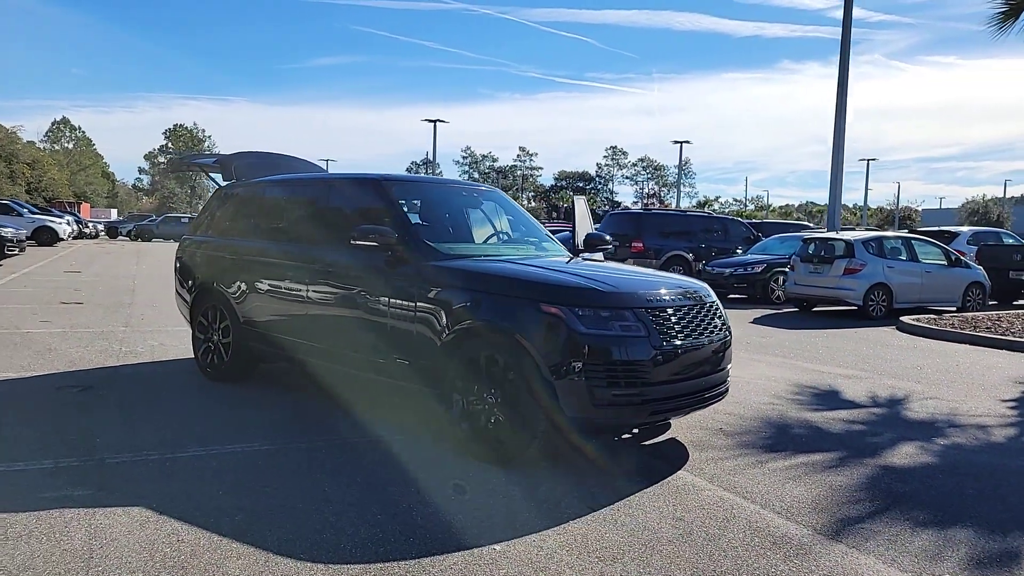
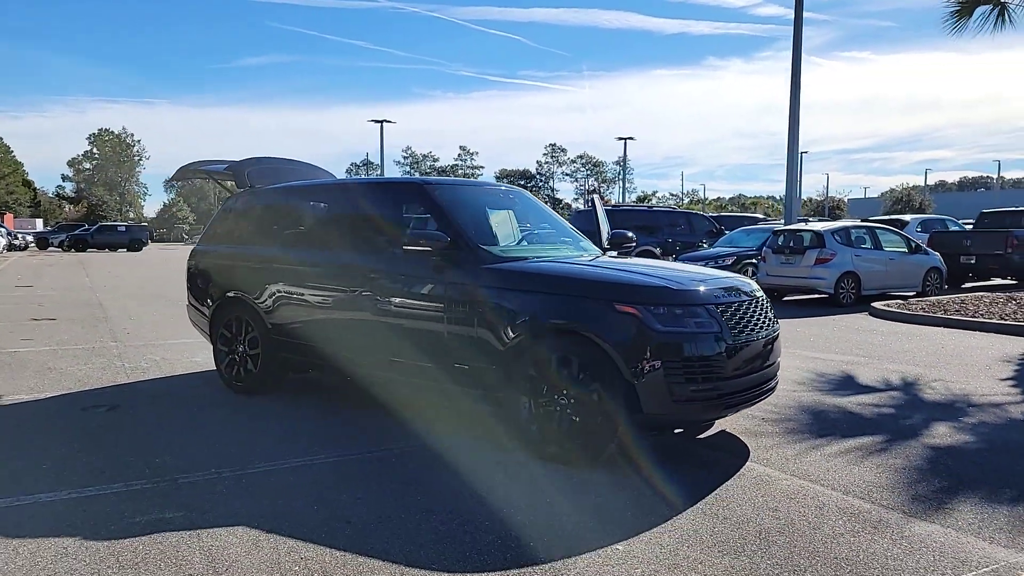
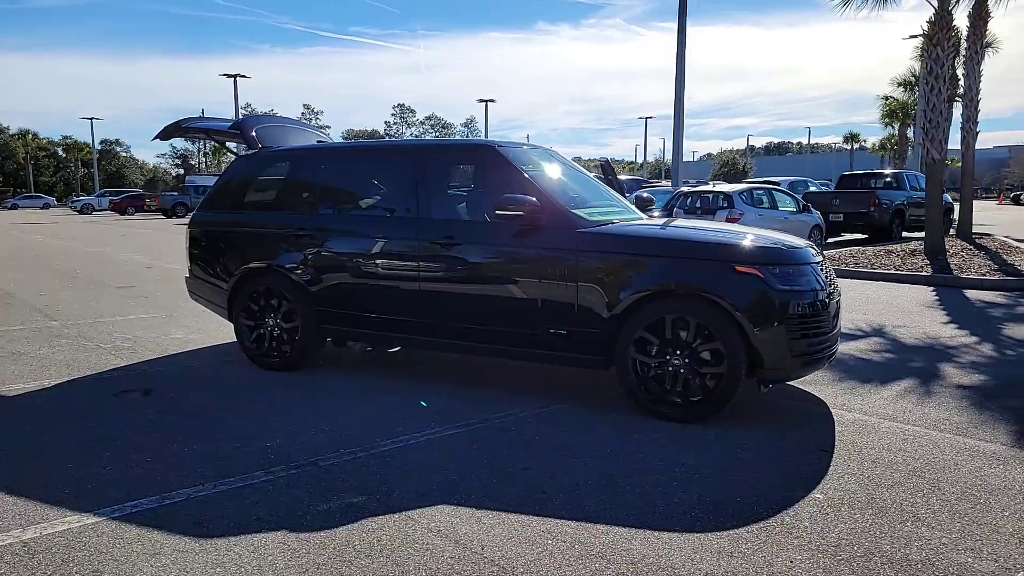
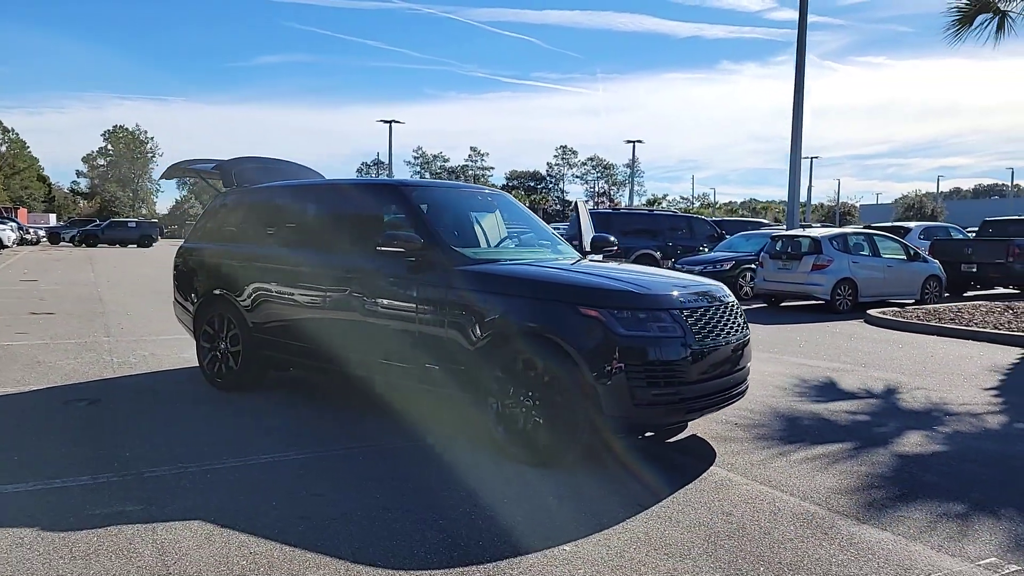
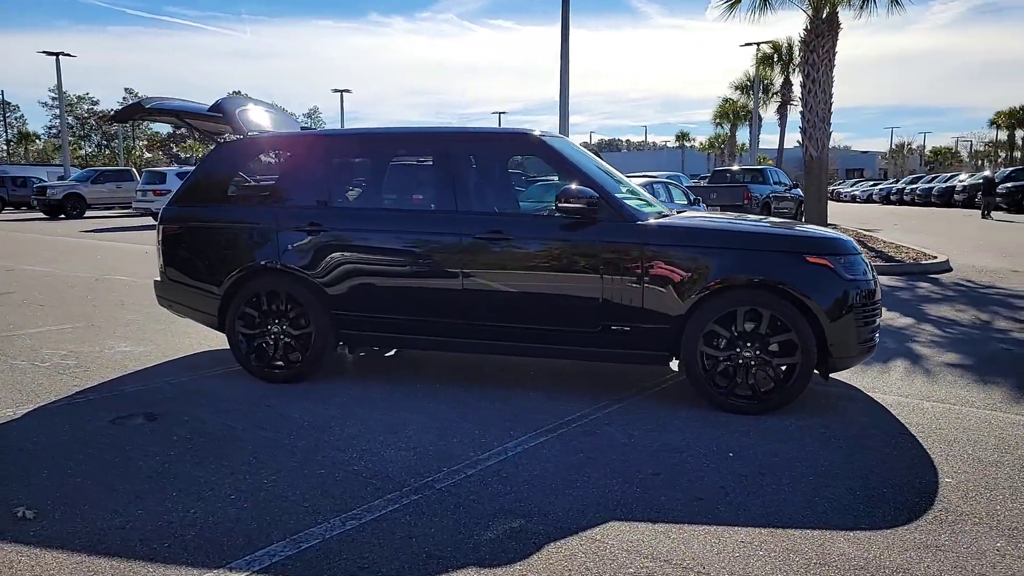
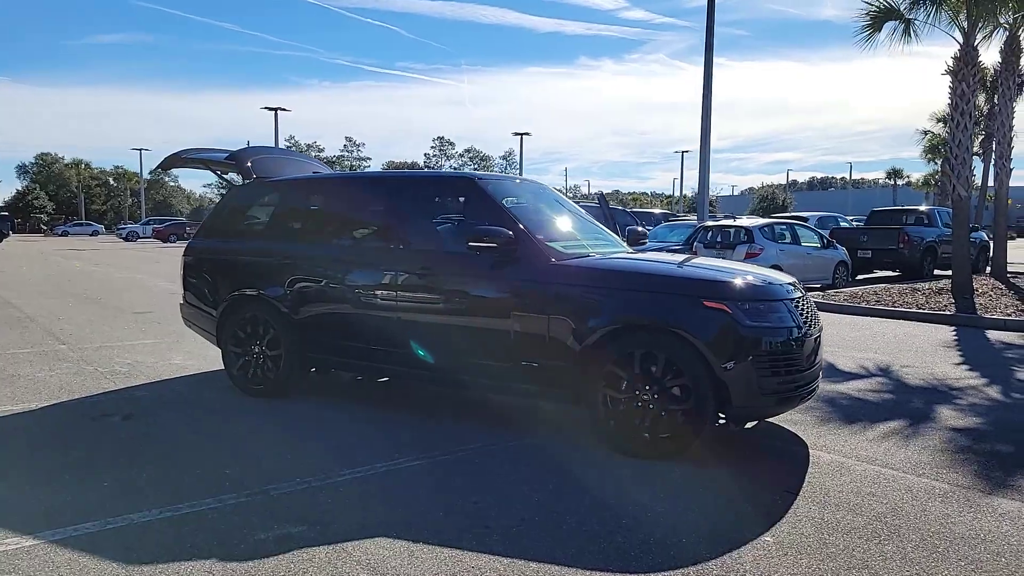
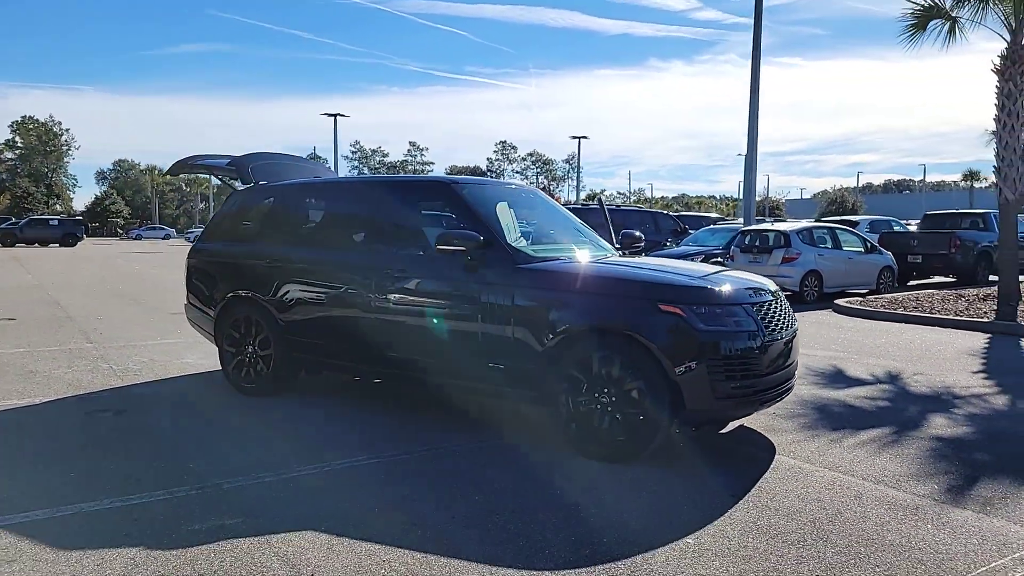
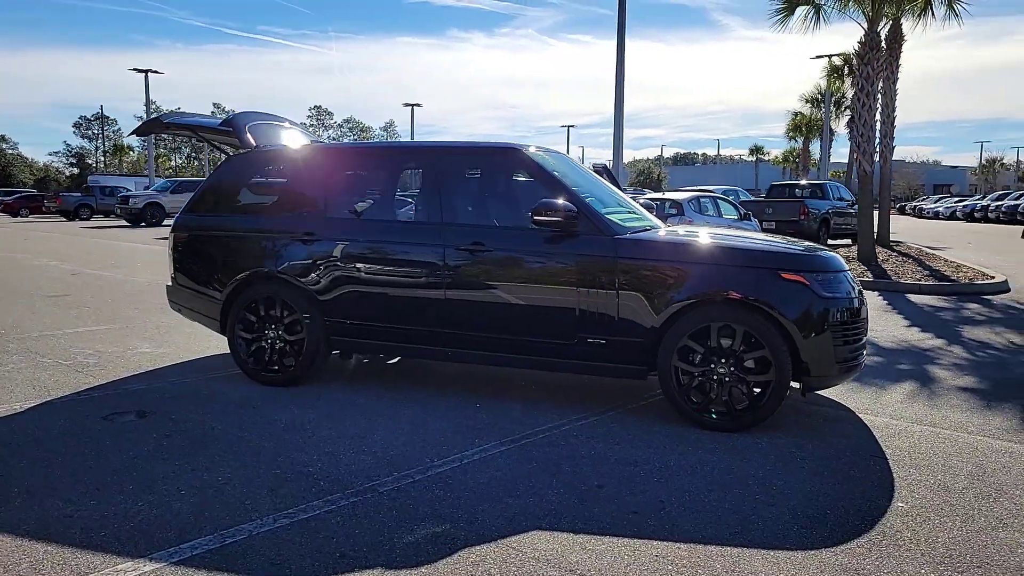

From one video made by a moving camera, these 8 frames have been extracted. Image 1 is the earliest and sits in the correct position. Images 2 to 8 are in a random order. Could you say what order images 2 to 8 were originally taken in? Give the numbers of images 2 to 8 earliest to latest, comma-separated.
4, 2, 7, 6, 3, 8, 5
